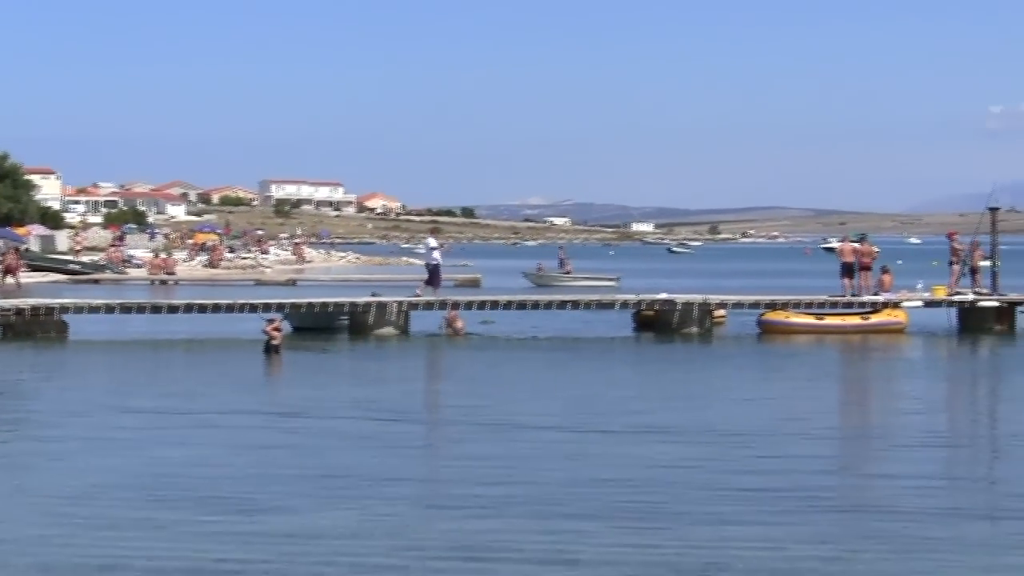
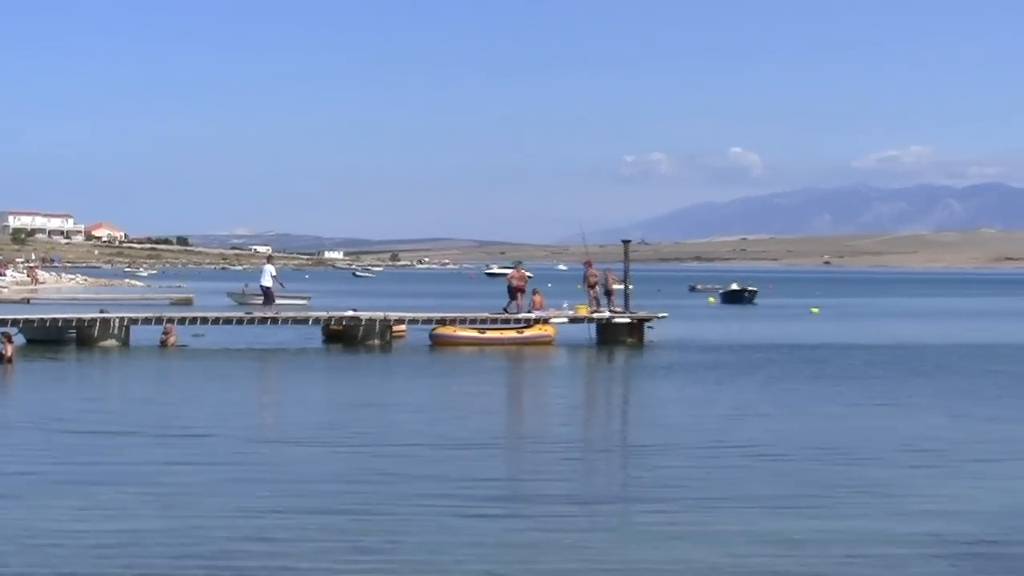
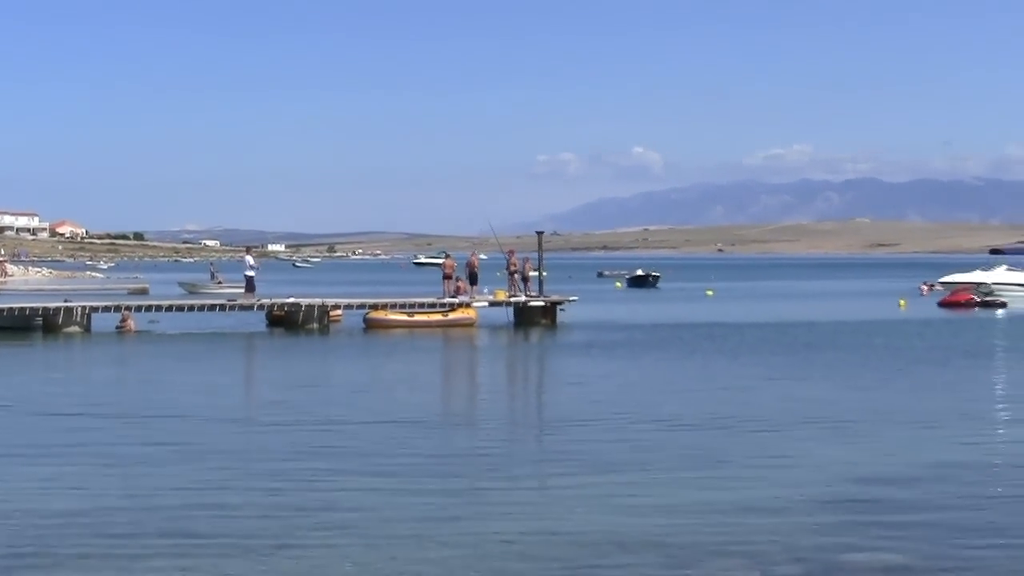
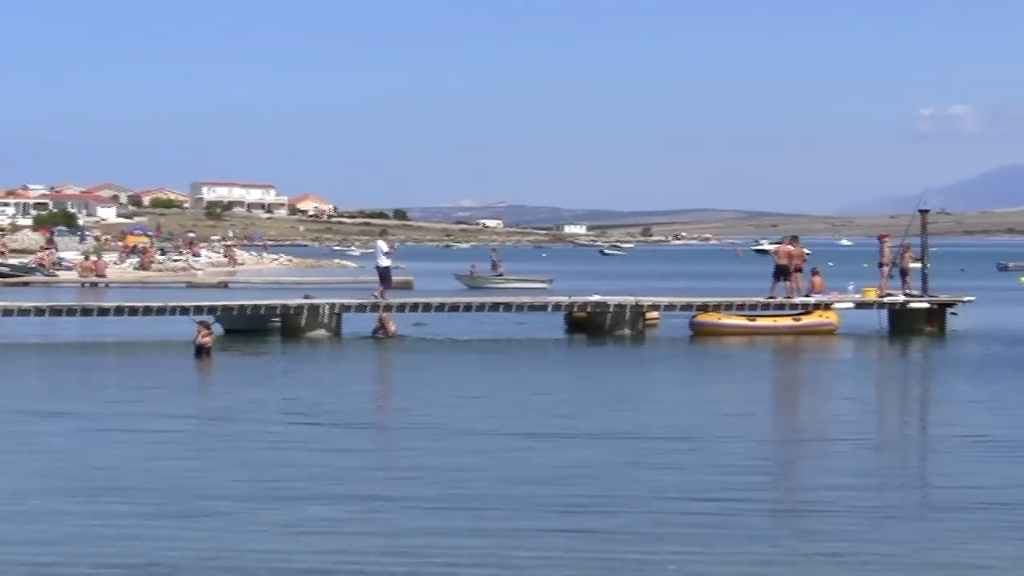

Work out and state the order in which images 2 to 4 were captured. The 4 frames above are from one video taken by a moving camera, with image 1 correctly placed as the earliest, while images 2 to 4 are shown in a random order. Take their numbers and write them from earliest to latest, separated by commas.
4, 2, 3
